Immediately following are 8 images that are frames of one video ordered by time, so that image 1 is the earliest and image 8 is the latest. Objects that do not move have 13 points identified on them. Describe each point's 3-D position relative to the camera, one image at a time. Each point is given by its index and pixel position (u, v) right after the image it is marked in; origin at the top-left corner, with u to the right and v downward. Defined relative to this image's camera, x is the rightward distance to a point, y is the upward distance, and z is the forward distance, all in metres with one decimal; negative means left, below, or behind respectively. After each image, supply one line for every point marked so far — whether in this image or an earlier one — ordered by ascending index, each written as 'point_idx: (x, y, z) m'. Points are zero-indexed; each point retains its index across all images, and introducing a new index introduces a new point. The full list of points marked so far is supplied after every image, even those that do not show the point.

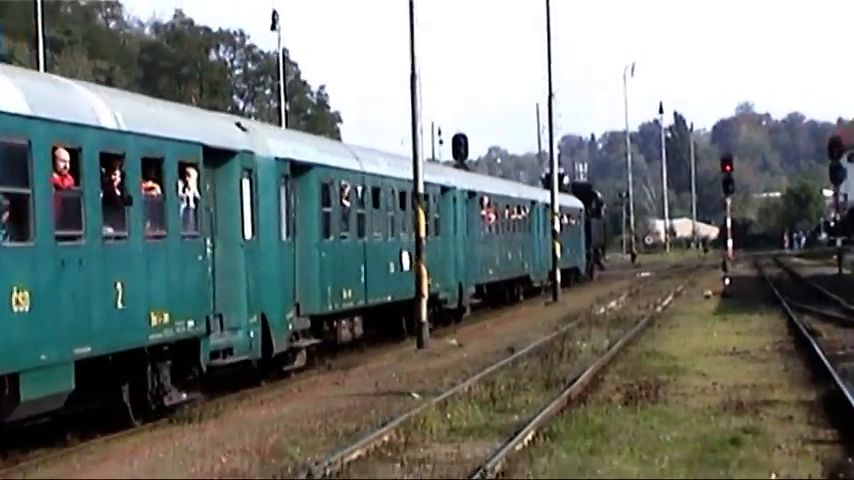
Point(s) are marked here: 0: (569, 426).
0: (+1.3, -1.7, +12.5) m
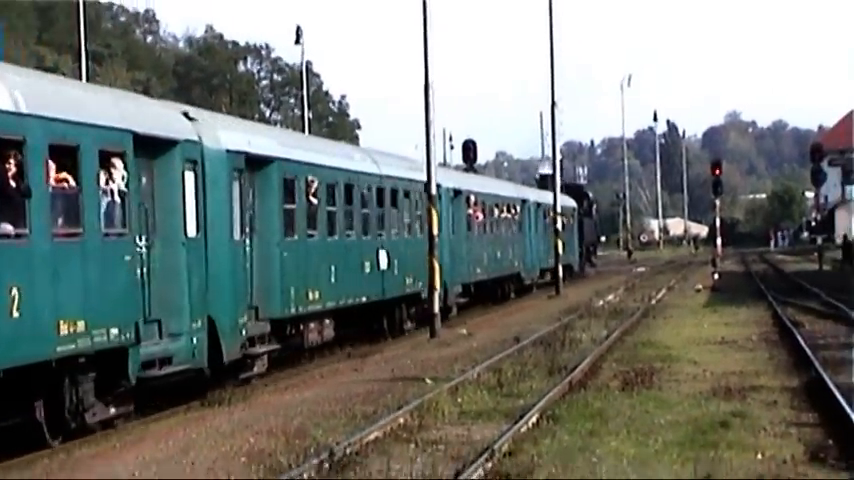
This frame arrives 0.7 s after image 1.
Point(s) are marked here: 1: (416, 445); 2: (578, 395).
0: (+1.4, -1.7, +13.4) m
1: (-0.1, -1.9, +12.7) m
2: (+1.5, -1.6, +14.2) m
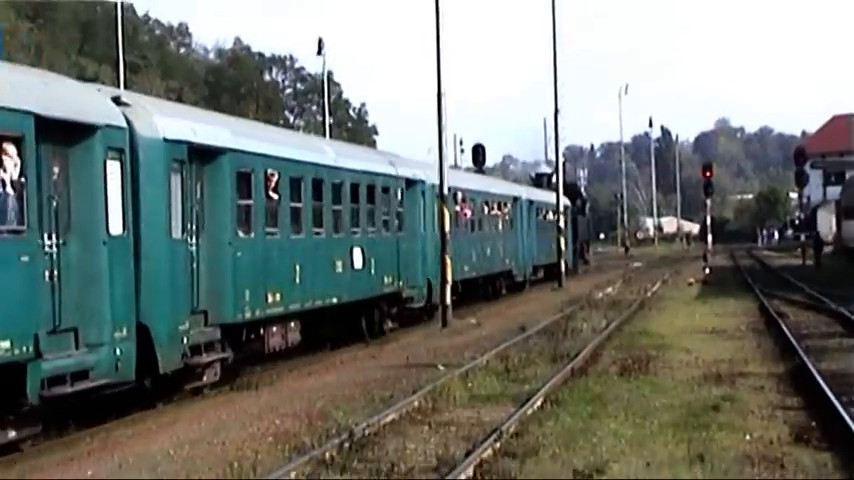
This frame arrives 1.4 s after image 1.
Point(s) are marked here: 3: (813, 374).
0: (+1.5, -1.6, +14.4) m
1: (0.0, -1.9, +13.6) m
2: (+1.7, -1.6, +15.1) m
3: (+4.1, -1.4, +14.6) m
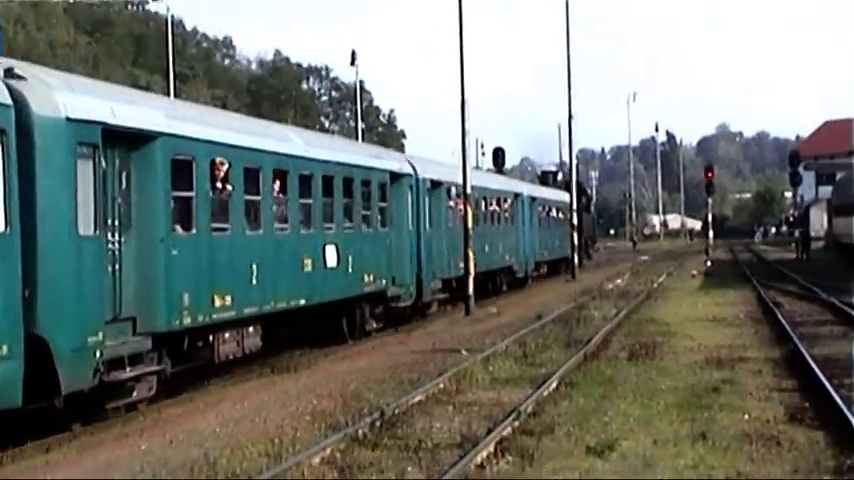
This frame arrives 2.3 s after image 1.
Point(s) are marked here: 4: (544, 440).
0: (+1.8, -1.6, +15.5) m
1: (+0.3, -1.8, +14.7) m
2: (+1.9, -1.5, +16.2) m
3: (+4.4, -1.4, +15.7) m
4: (+1.2, -2.0, +13.3) m
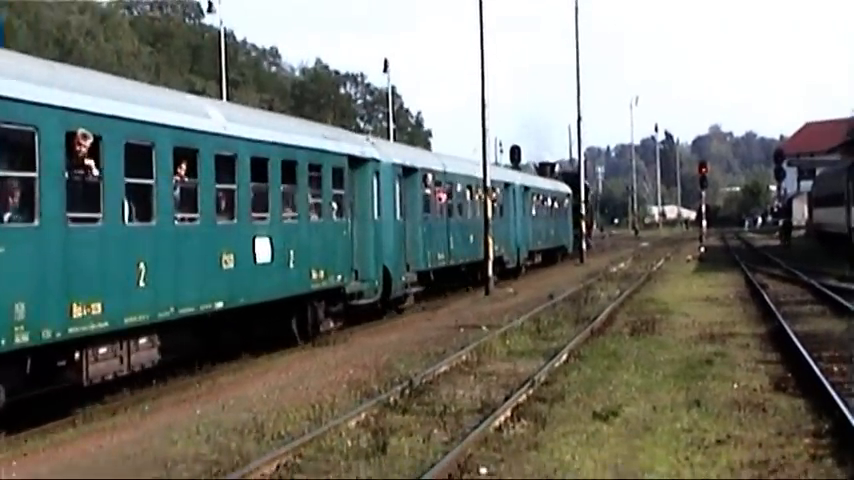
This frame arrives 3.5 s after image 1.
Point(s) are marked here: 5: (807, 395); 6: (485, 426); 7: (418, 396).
0: (+2.1, -1.4, +17.1) m
1: (+0.6, -1.7, +16.4) m
2: (+2.3, -1.3, +17.9) m
3: (+4.7, -1.2, +17.3) m
4: (+1.4, -1.8, +15.0) m
5: (+4.3, -1.7, +15.2) m
6: (+0.6, -2.0, +14.2) m
7: (-0.1, -1.8, +15.6) m
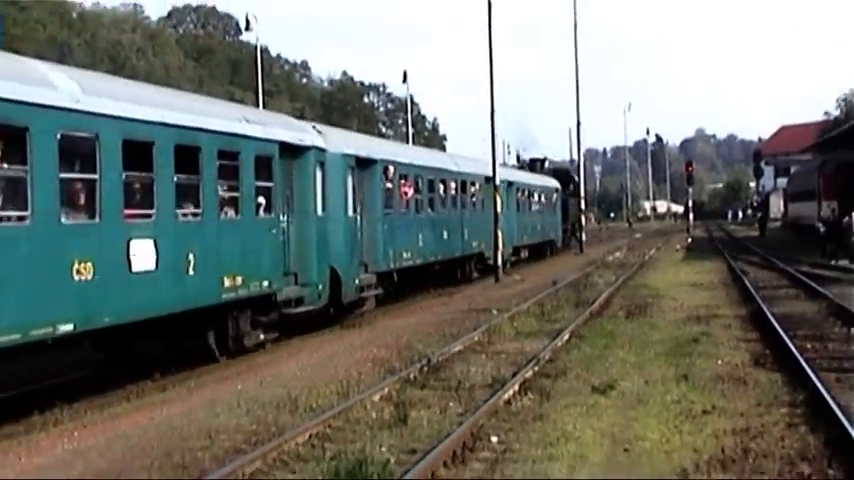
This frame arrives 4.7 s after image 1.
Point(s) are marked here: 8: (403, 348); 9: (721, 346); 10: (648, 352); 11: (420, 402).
0: (+2.3, -1.3, +18.9) m
1: (+0.8, -1.6, +18.2) m
2: (+2.5, -1.2, +19.6) m
3: (+4.9, -1.1, +19.1) m
4: (+1.6, -1.7, +16.8) m
5: (+4.5, -1.6, +16.9) m
6: (+0.8, -1.9, +16.0) m
7: (+0.1, -1.7, +17.4) m
8: (-0.4, -1.5, +18.6) m
9: (+3.9, -1.4, +17.7) m
10: (+2.9, -1.5, +17.5) m
11: (-0.1, -2.0, +16.3) m
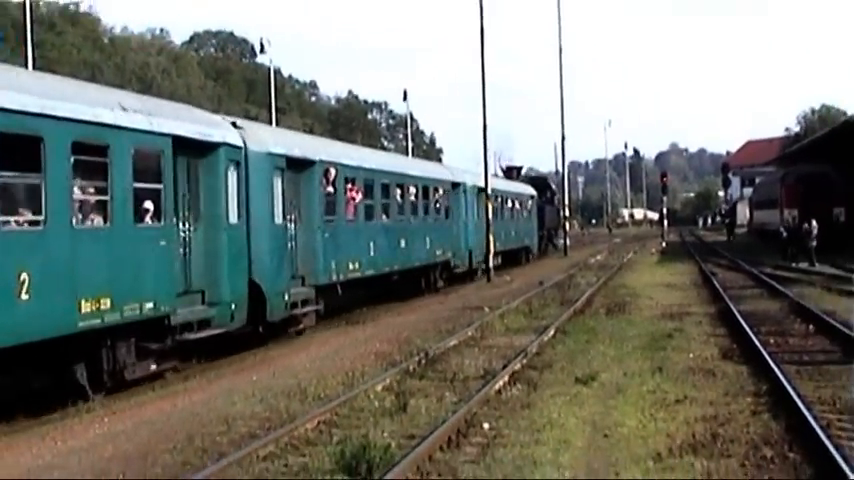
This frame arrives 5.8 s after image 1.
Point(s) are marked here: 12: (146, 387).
0: (+2.3, -1.4, +20.5) m
1: (+0.8, -1.6, +19.9) m
2: (+2.5, -1.3, +21.3) m
3: (+4.9, -1.2, +20.7) m
4: (+1.6, -1.8, +18.4) m
5: (+4.4, -1.7, +18.5) m
6: (+0.8, -1.9, +17.7) m
7: (+0.1, -1.8, +19.0) m
8: (-0.4, -1.6, +20.2) m
9: (+3.9, -1.5, +19.3) m
10: (+2.8, -1.5, +19.1) m
11: (-0.1, -2.0, +17.9) m
12: (-4.0, -2.1, +19.3) m
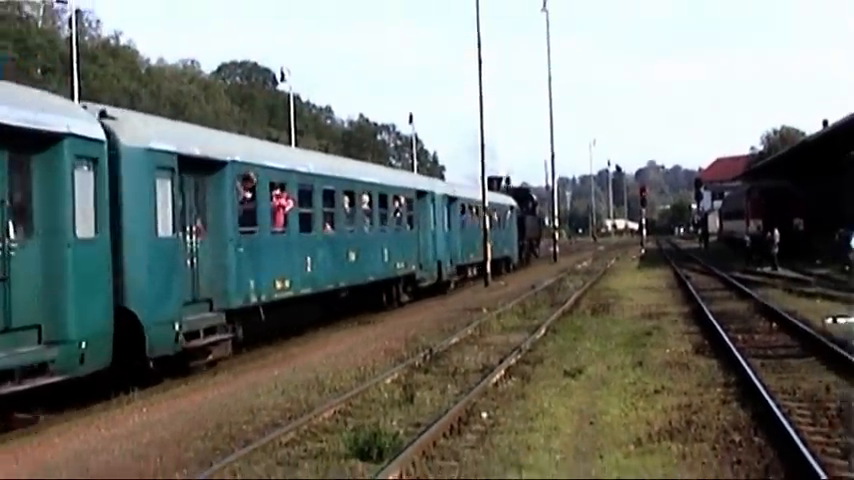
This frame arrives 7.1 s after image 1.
0: (+2.4, -1.5, +22.7) m
1: (+0.8, -1.8, +22.0) m
2: (+2.5, -1.4, +23.4) m
3: (+4.9, -1.3, +22.8) m
4: (+1.7, -1.9, +20.5) m
5: (+4.5, -1.8, +20.7) m
6: (+0.9, -2.1, +19.8) m
7: (+0.1, -1.9, +21.2) m
8: (-0.3, -1.7, +22.4) m
9: (+3.9, -1.6, +21.5) m
10: (+2.9, -1.7, +21.3) m
11: (0.0, -2.1, +20.1) m
12: (-4.0, -2.2, +21.4) m
